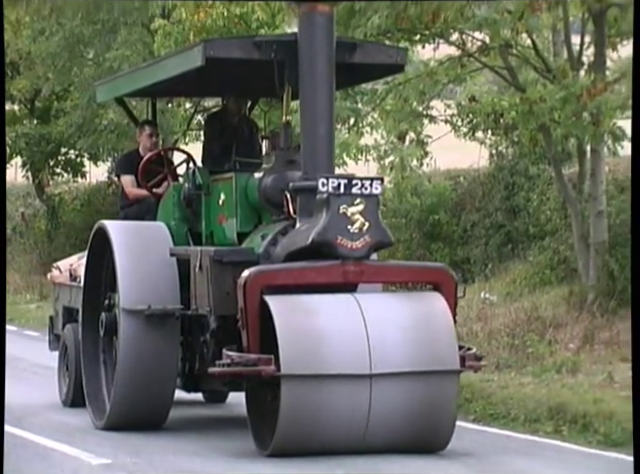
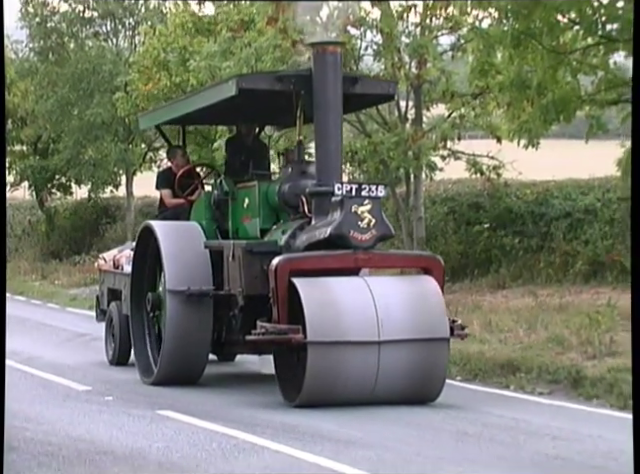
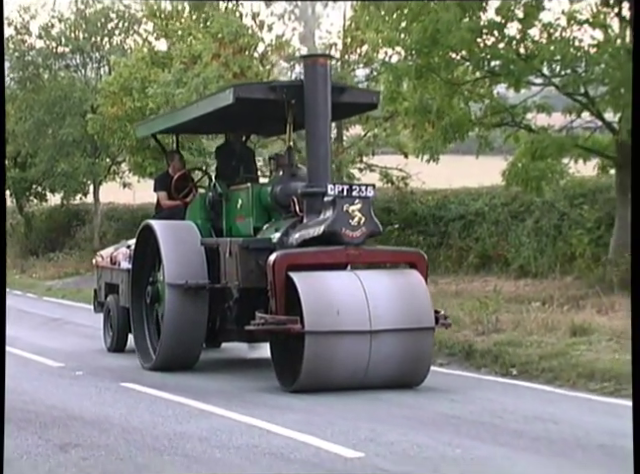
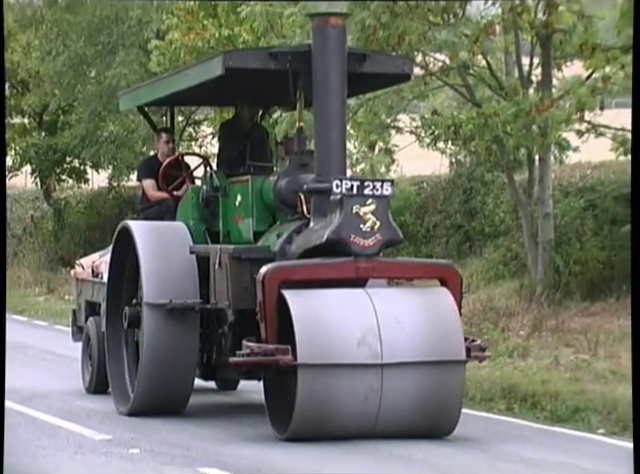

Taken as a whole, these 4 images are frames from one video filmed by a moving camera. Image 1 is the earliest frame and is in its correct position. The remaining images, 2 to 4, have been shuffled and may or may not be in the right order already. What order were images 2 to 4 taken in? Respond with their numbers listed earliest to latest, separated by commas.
4, 2, 3
